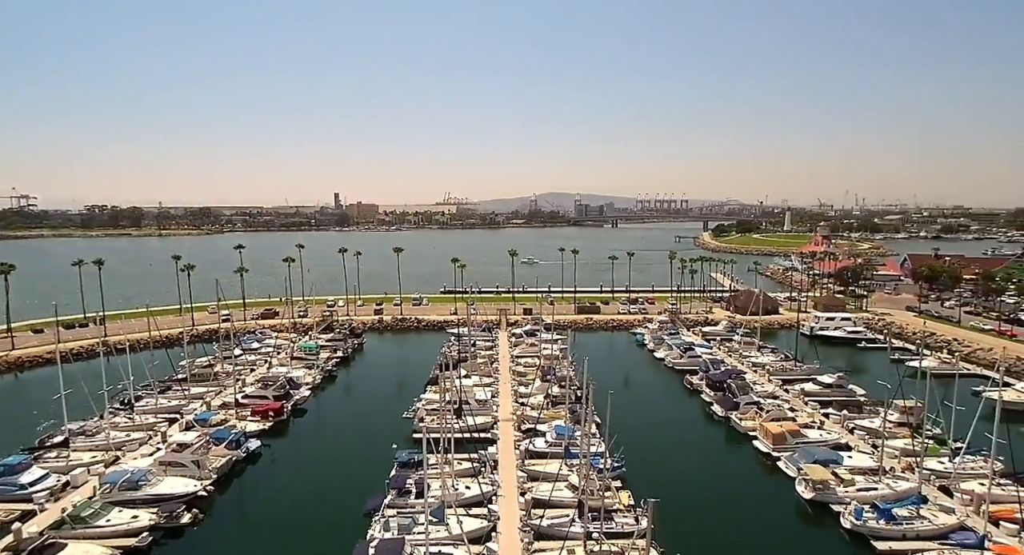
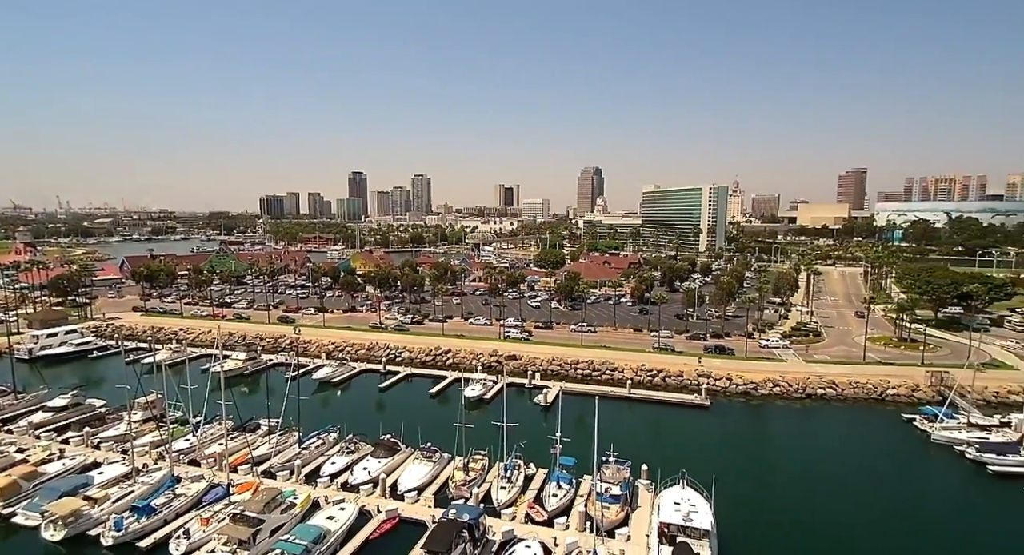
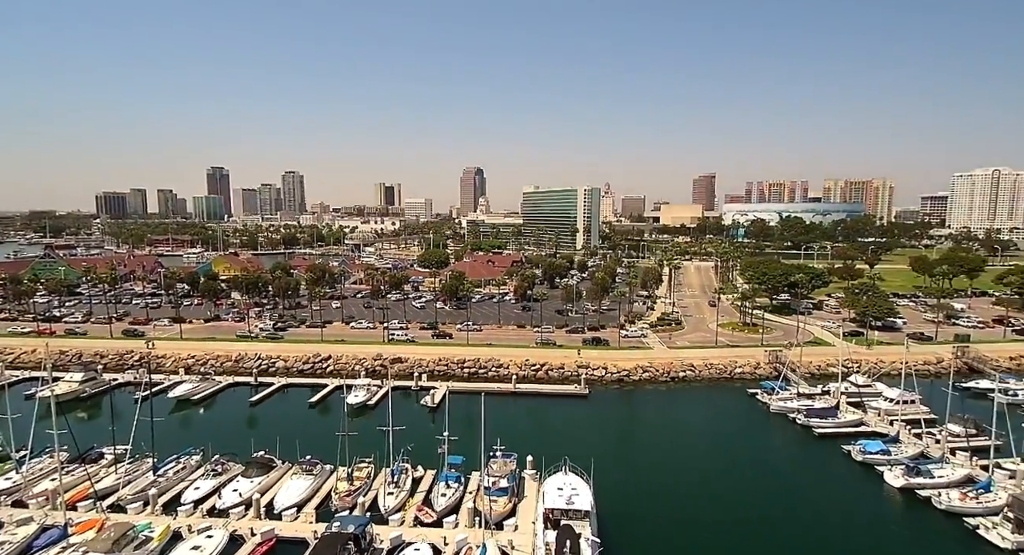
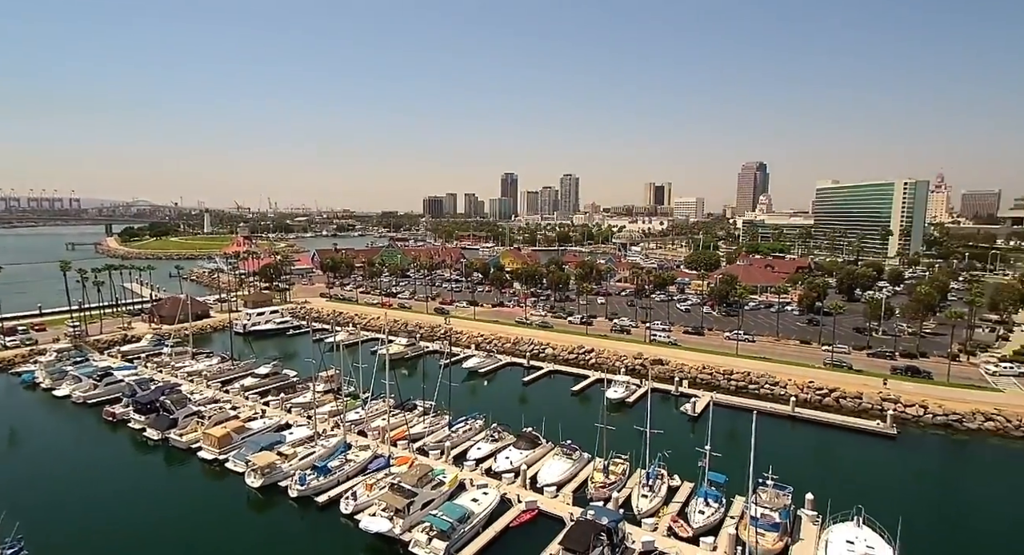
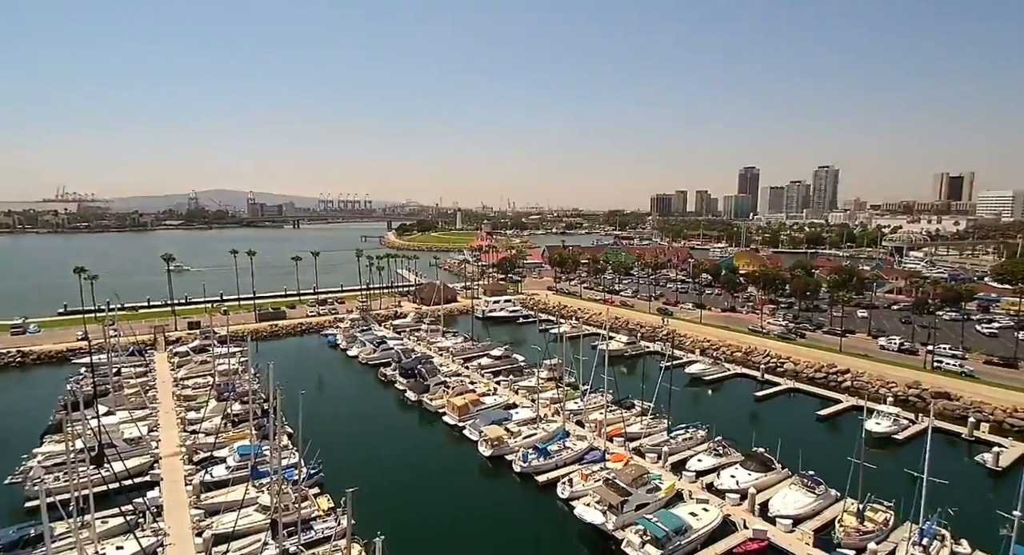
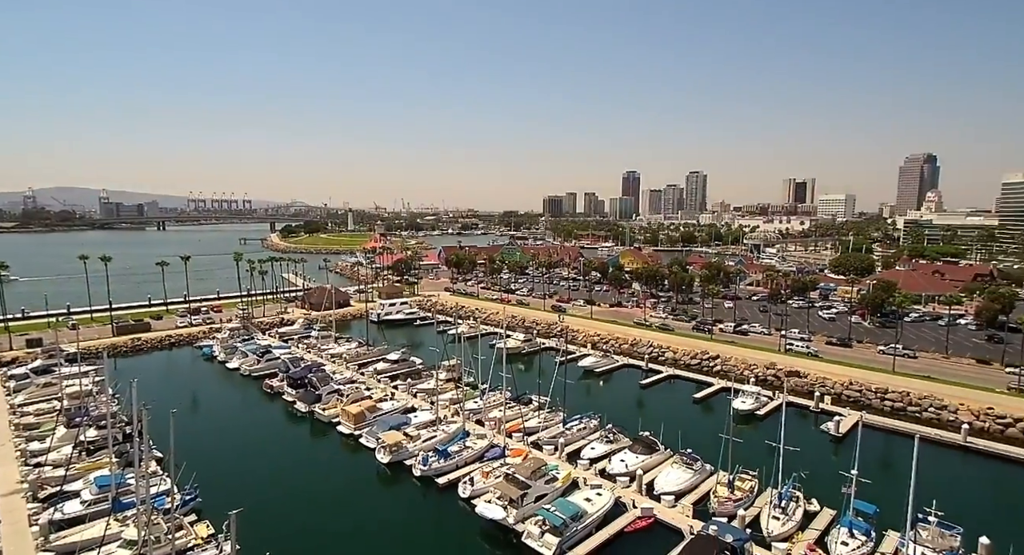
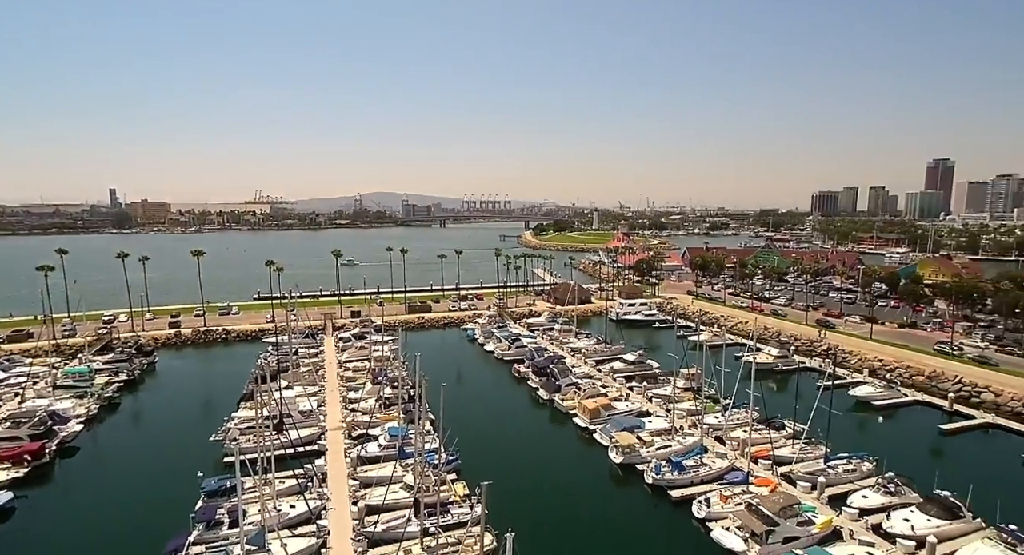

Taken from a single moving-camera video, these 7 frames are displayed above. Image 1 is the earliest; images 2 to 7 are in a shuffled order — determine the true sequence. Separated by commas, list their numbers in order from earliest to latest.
7, 5, 6, 4, 2, 3
